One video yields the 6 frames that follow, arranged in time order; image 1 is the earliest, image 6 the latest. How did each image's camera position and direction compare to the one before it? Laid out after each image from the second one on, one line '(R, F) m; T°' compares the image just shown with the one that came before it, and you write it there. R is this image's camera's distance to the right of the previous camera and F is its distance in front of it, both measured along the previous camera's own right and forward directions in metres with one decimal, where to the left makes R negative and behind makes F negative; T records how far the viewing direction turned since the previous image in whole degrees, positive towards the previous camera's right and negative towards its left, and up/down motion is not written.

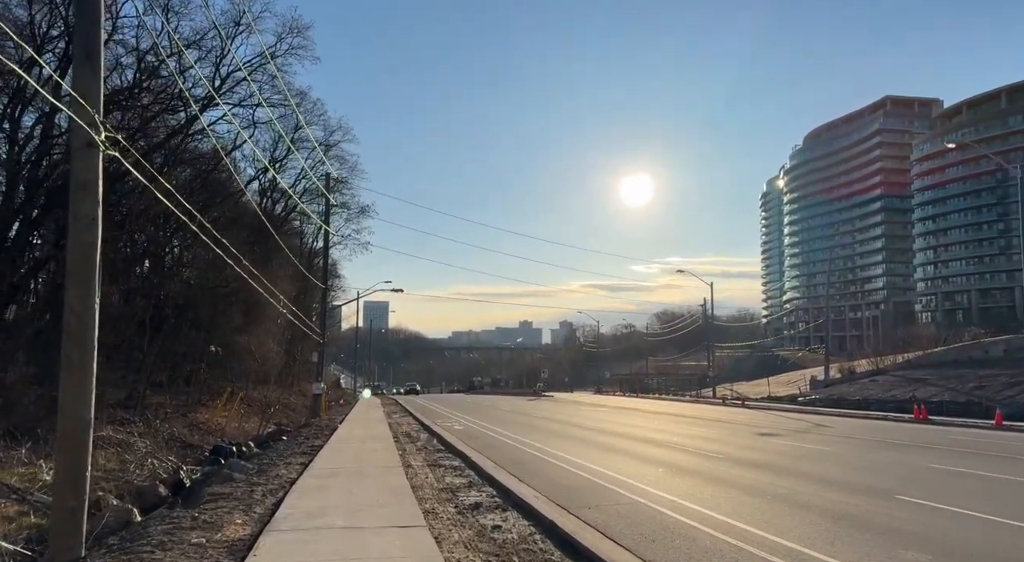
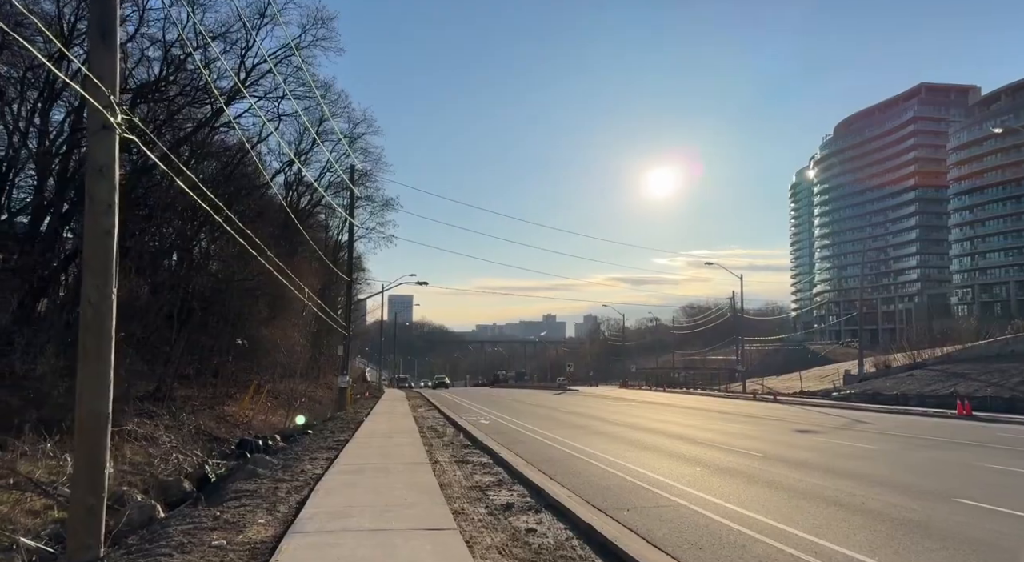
(-0.1, +0.4) m; -2°
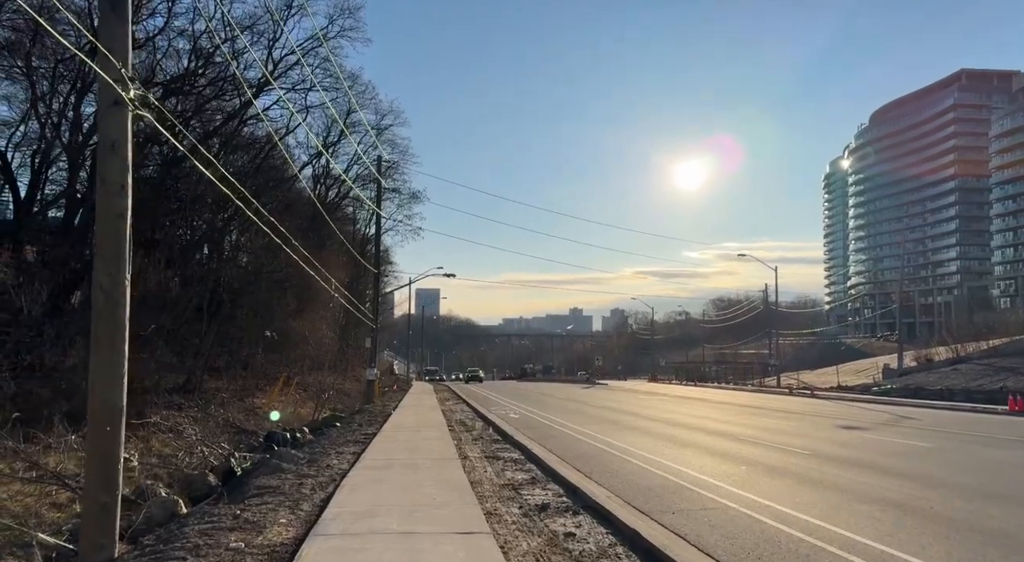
(-0.1, +0.5) m; -2°
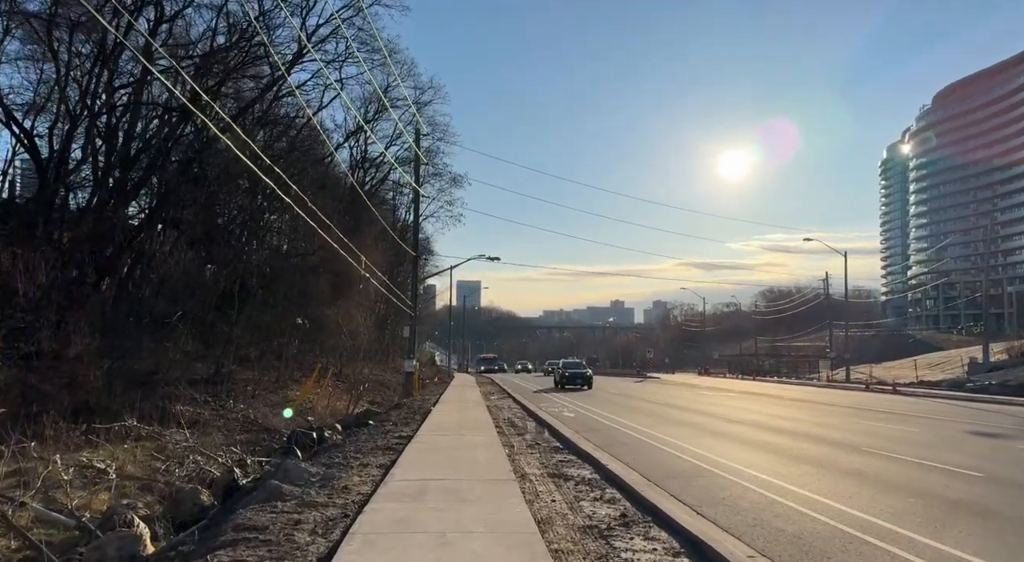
(-0.4, +2.7) m; -3°
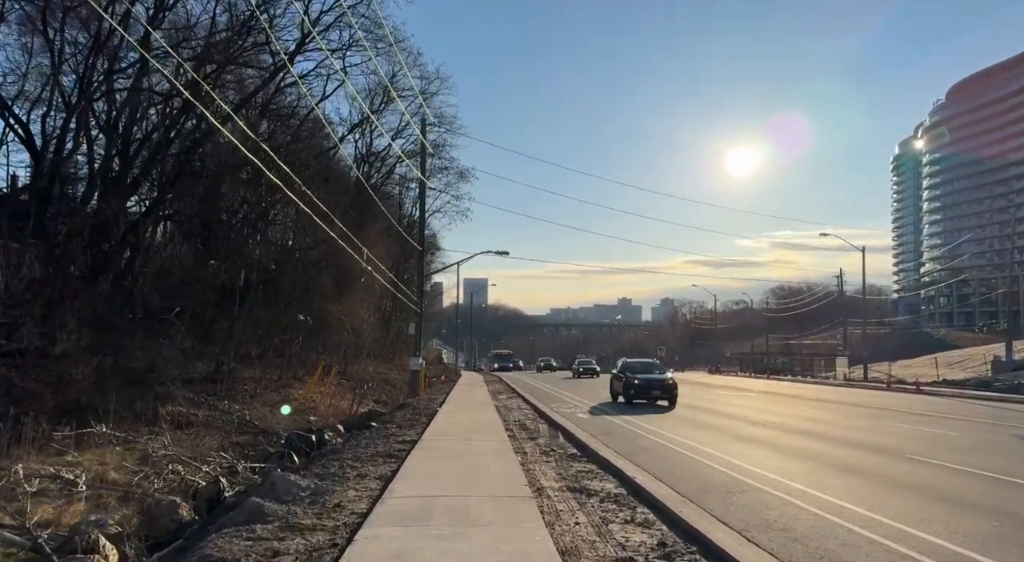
(-0.1, +1.0) m; -1°
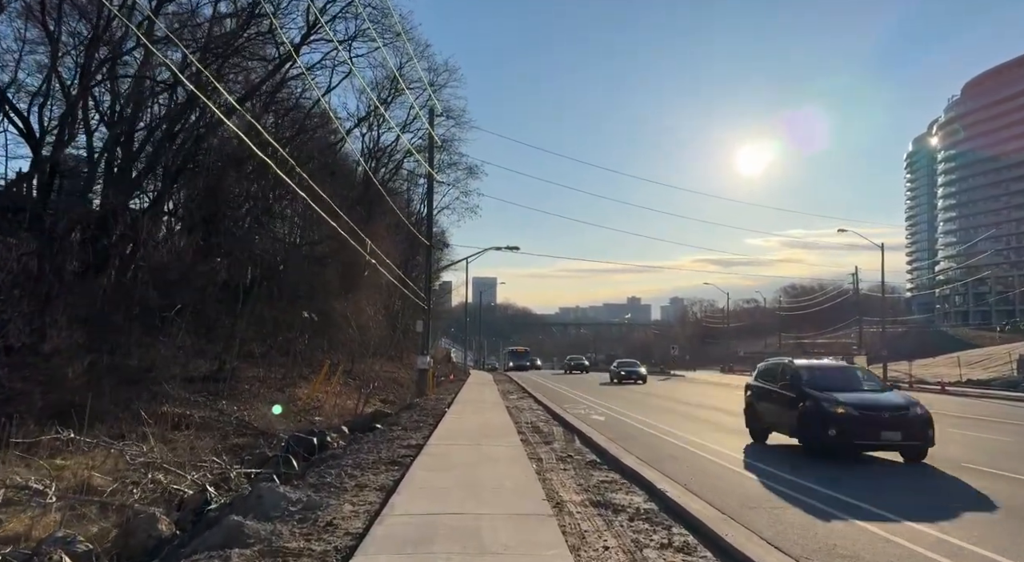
(-0.1, +0.9) m; -1°
